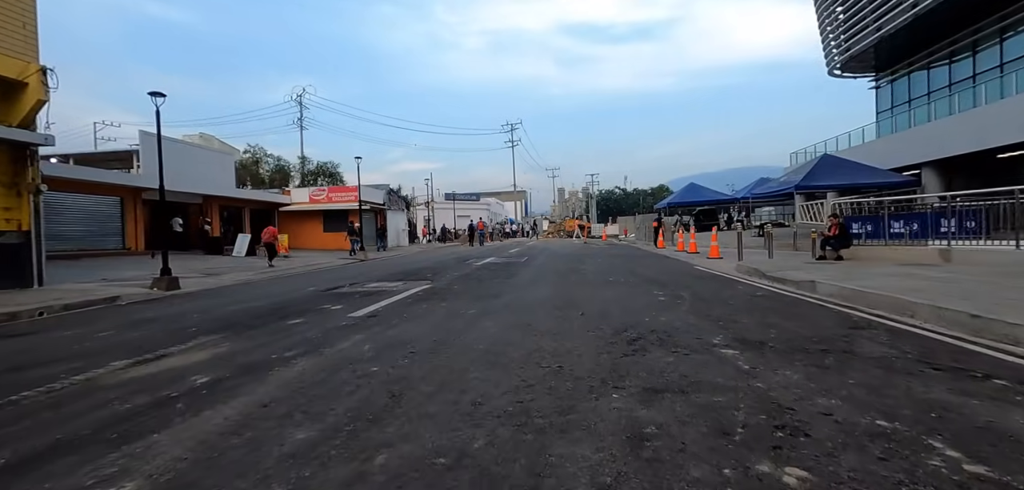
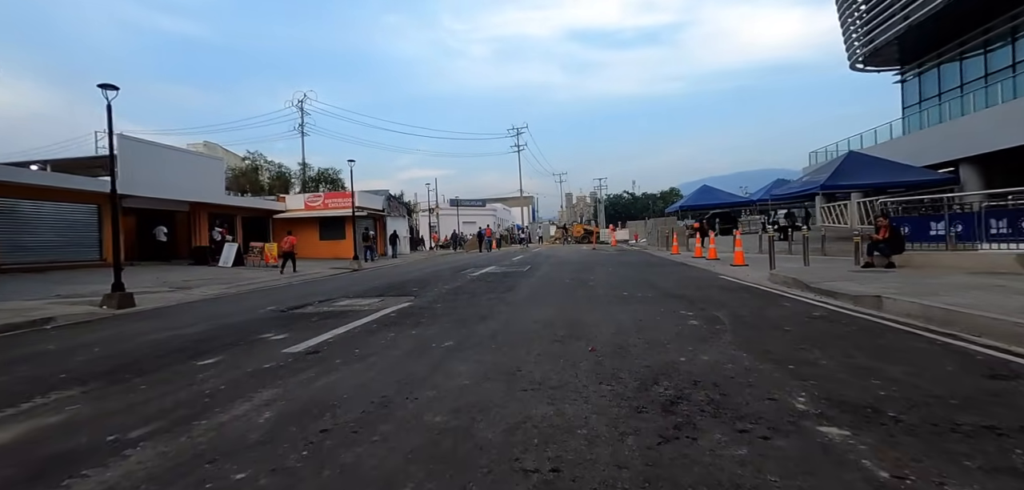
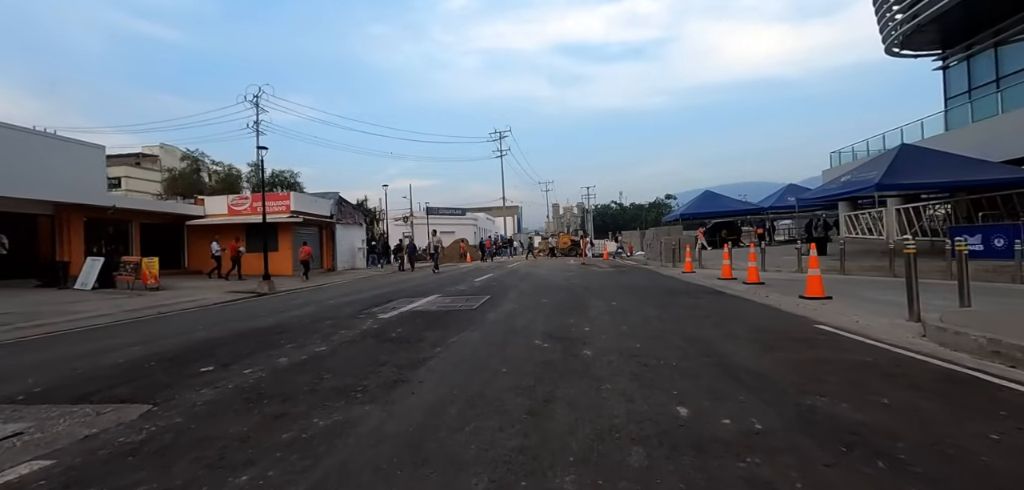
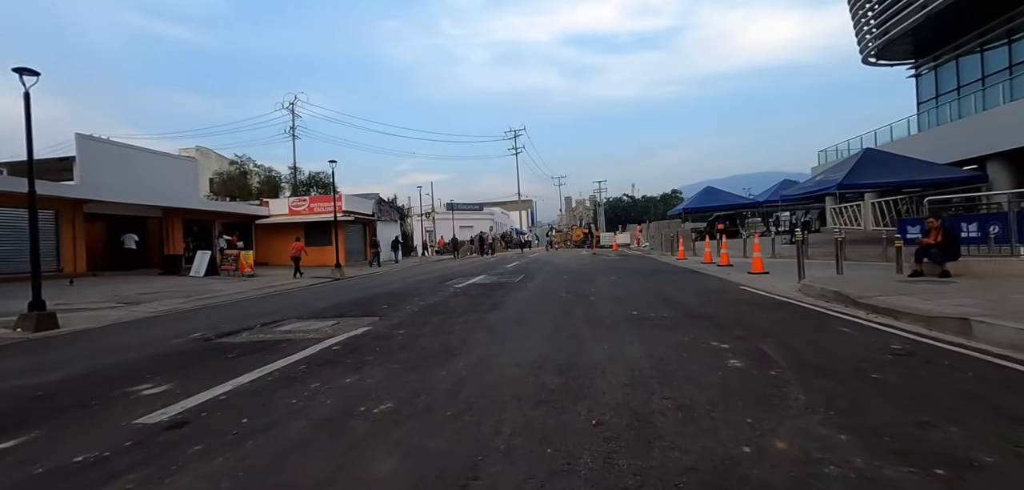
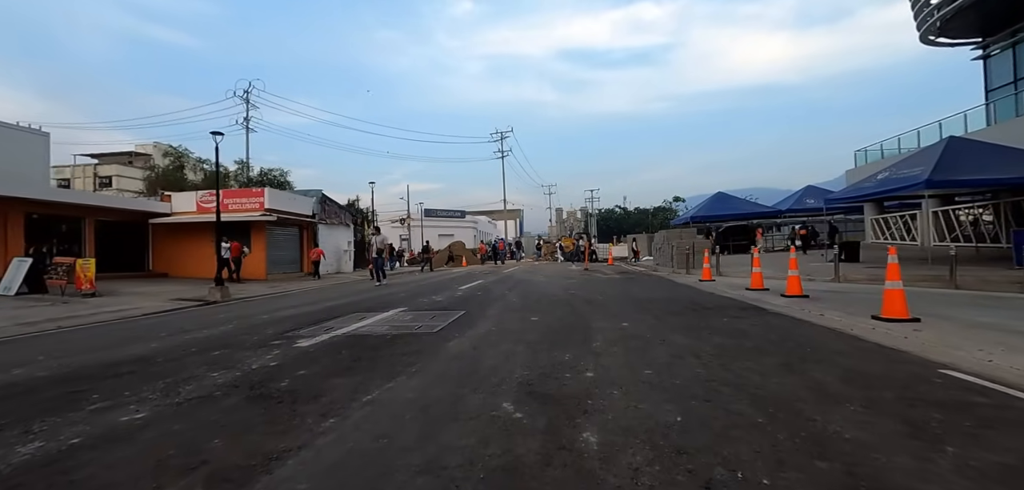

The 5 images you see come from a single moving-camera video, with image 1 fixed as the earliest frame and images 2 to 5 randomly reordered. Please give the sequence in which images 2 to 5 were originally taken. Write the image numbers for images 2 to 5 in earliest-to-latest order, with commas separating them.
2, 4, 3, 5
